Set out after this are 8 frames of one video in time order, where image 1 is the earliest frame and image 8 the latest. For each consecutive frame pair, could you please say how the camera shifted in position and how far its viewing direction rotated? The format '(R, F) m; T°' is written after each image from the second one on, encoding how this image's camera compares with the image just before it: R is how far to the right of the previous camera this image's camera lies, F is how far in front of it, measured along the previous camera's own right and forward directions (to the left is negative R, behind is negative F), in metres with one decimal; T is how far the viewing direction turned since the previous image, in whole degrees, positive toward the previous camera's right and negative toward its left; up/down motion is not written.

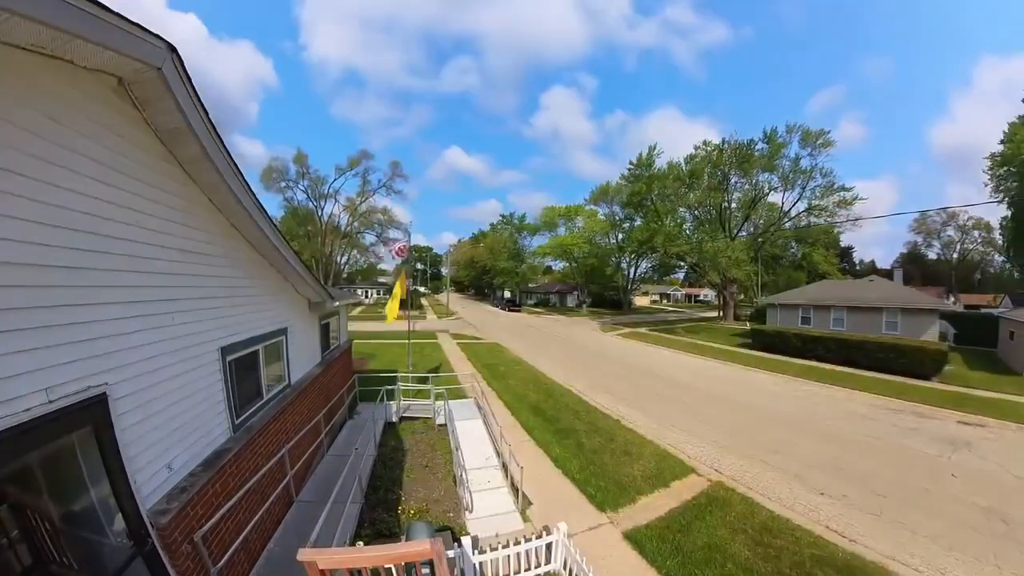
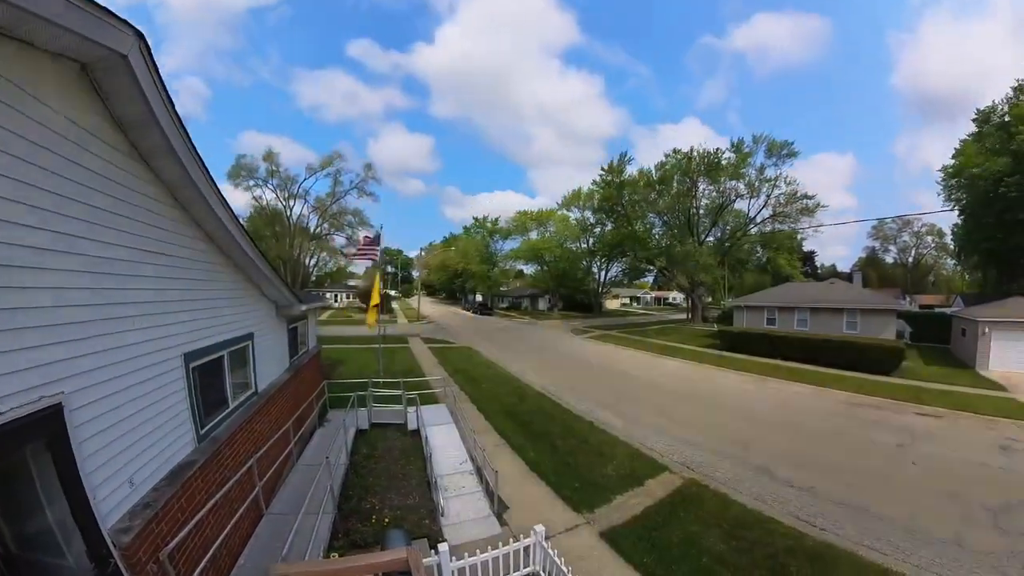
(-0.2, +0.1) m; +4°
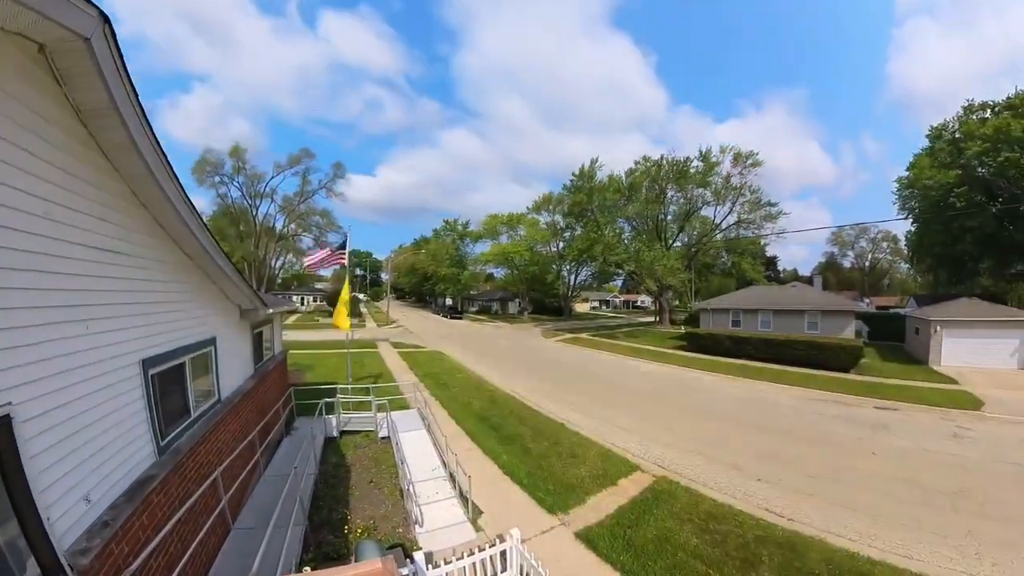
(-0.3, +0.1) m; +5°
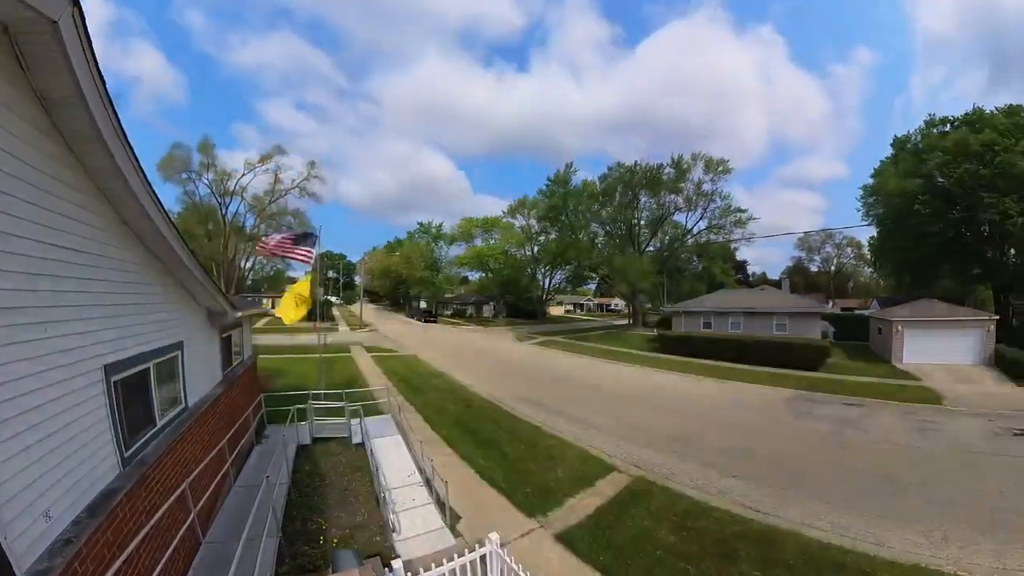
(-0.3, 0.0) m; +4°
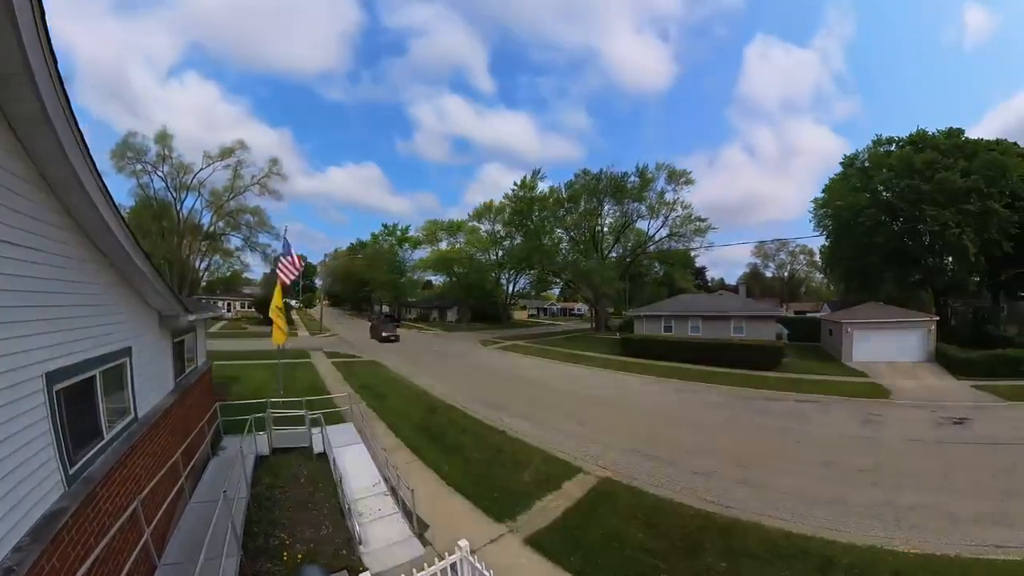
(-0.3, 0.0) m; +6°
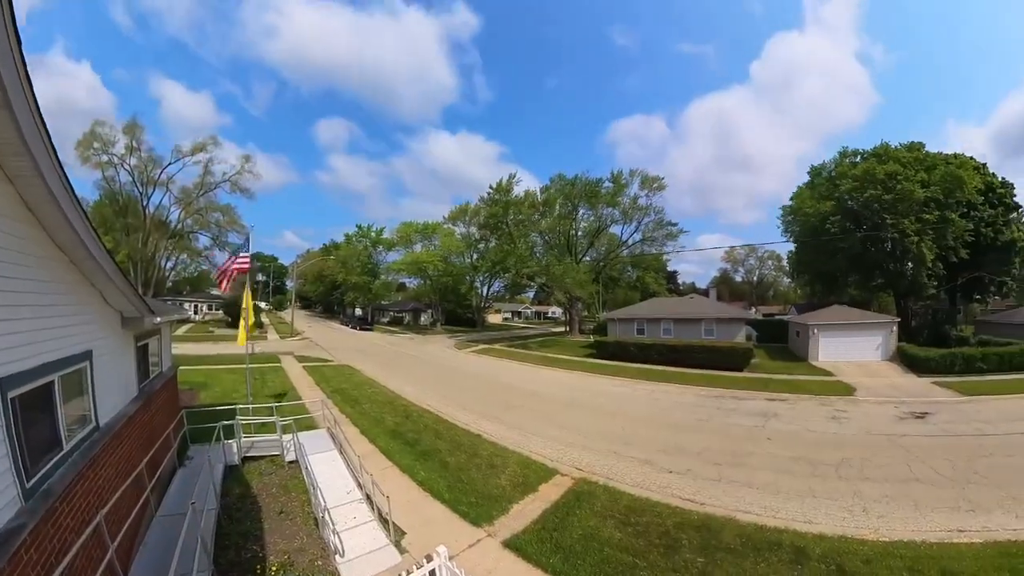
(-0.2, 0.0) m; +4°
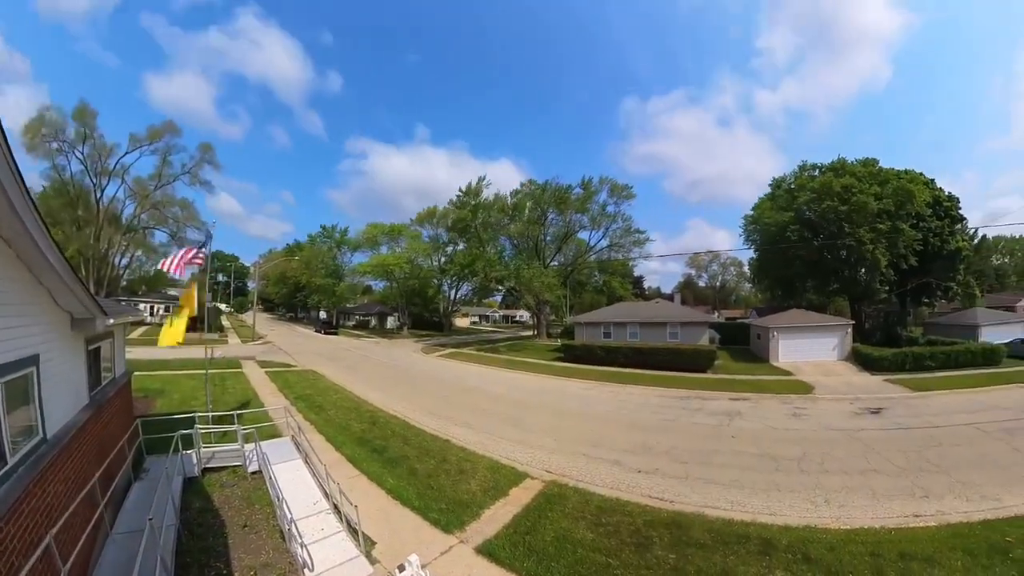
(-0.3, 0.0) m; +5°
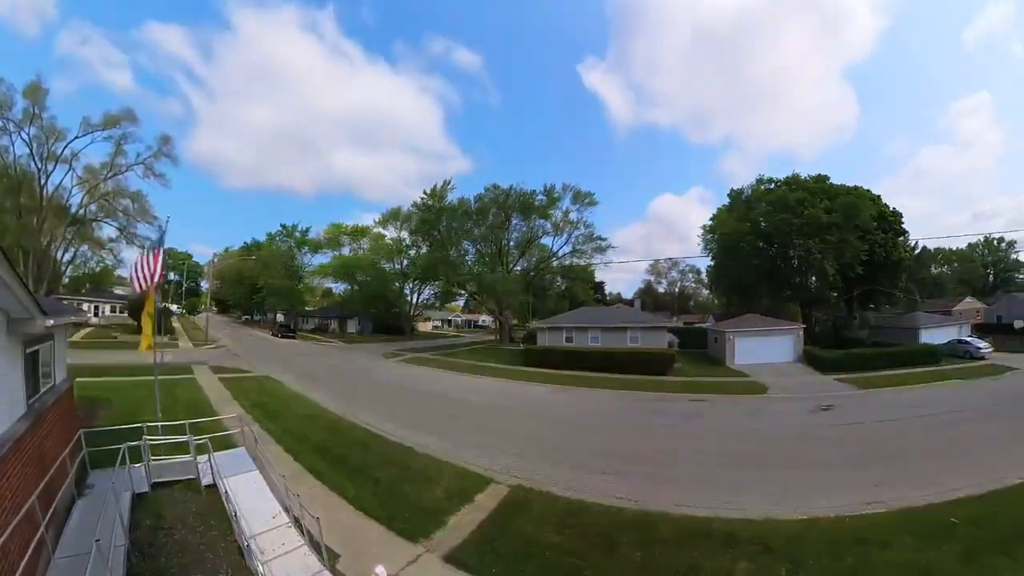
(-0.4, -0.1) m; +6°
